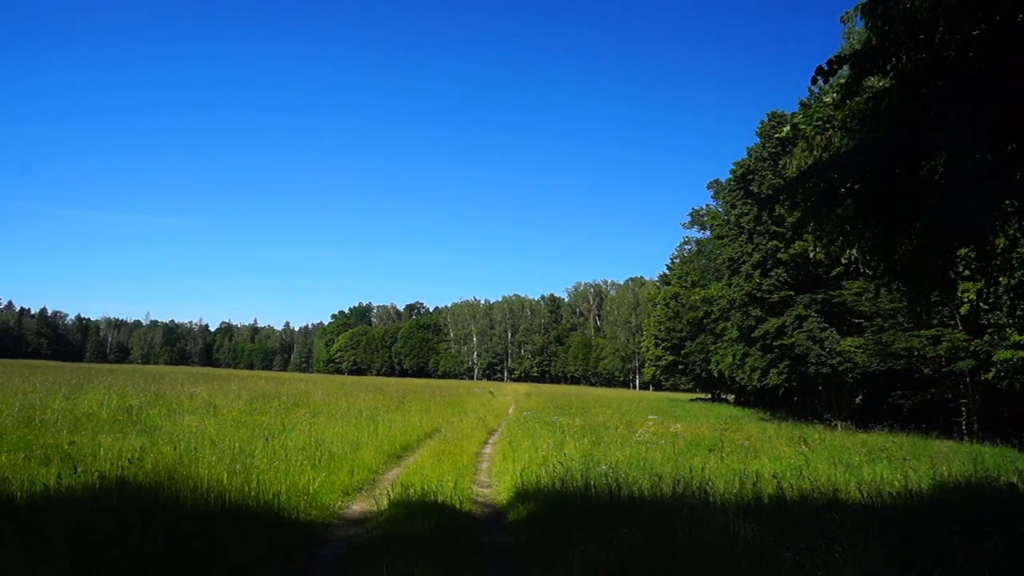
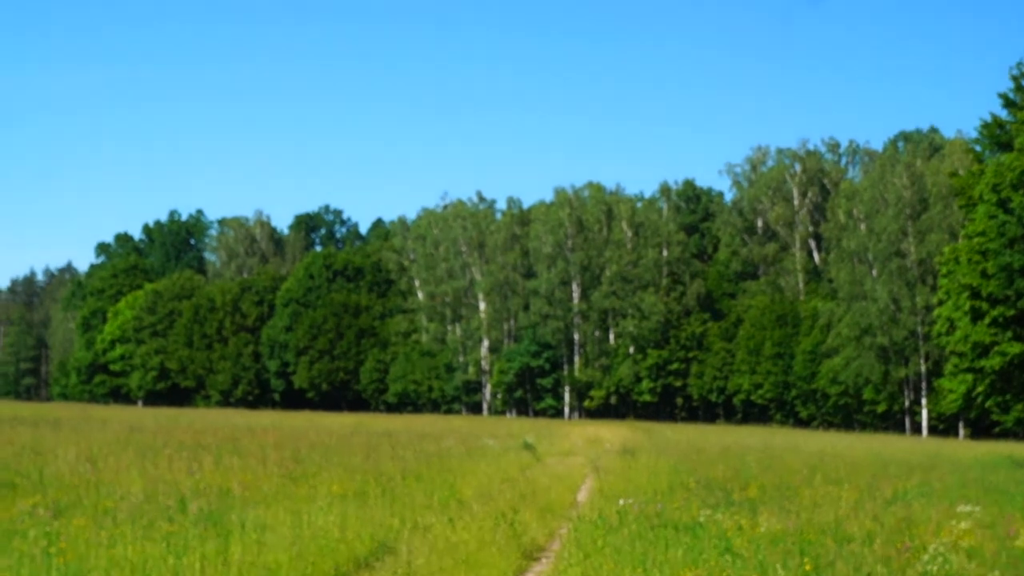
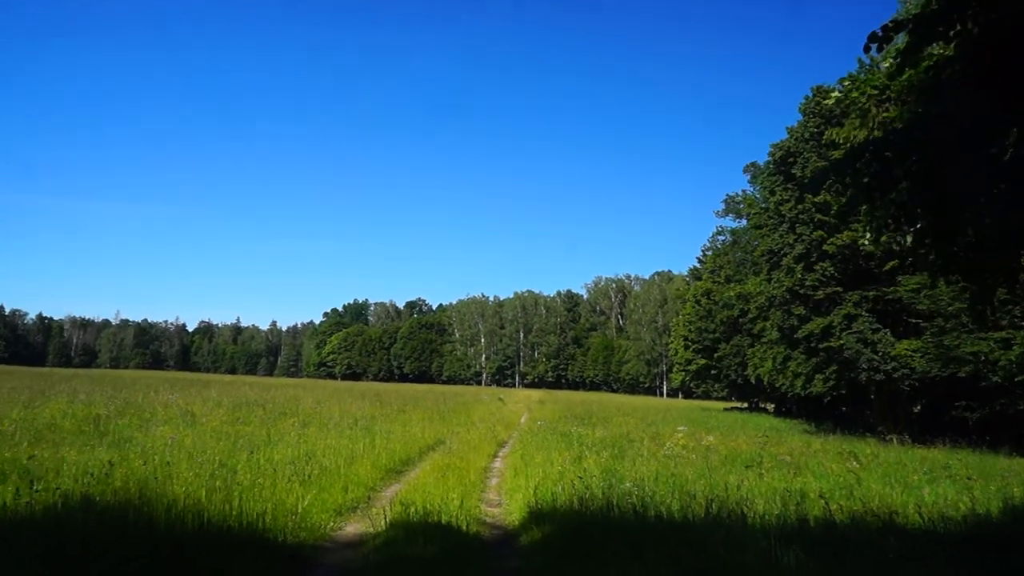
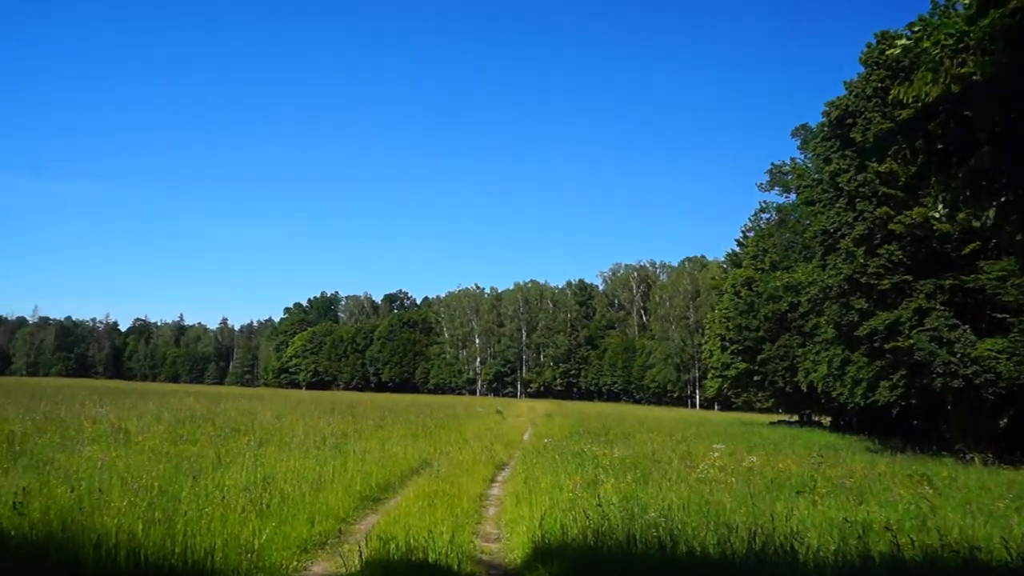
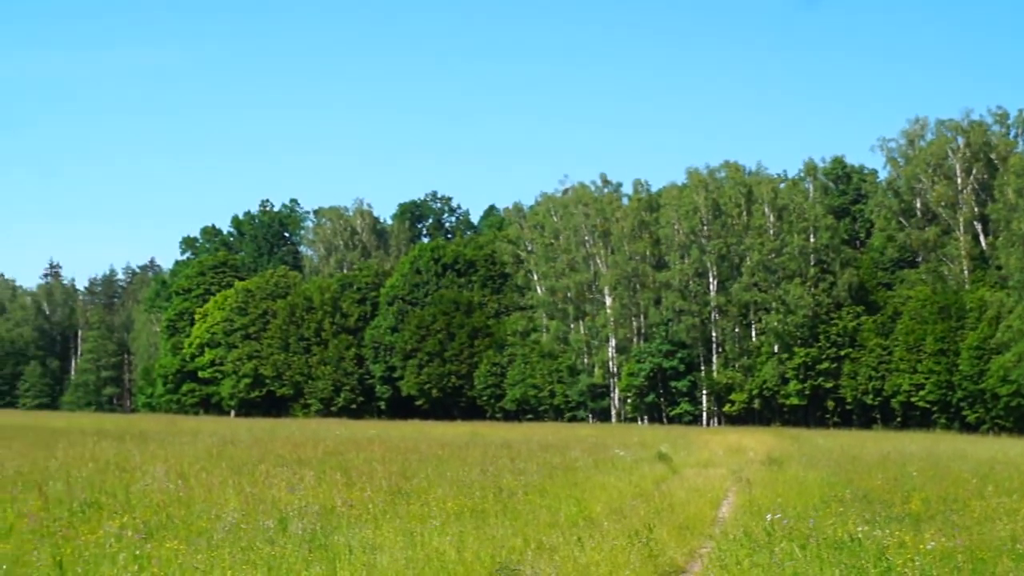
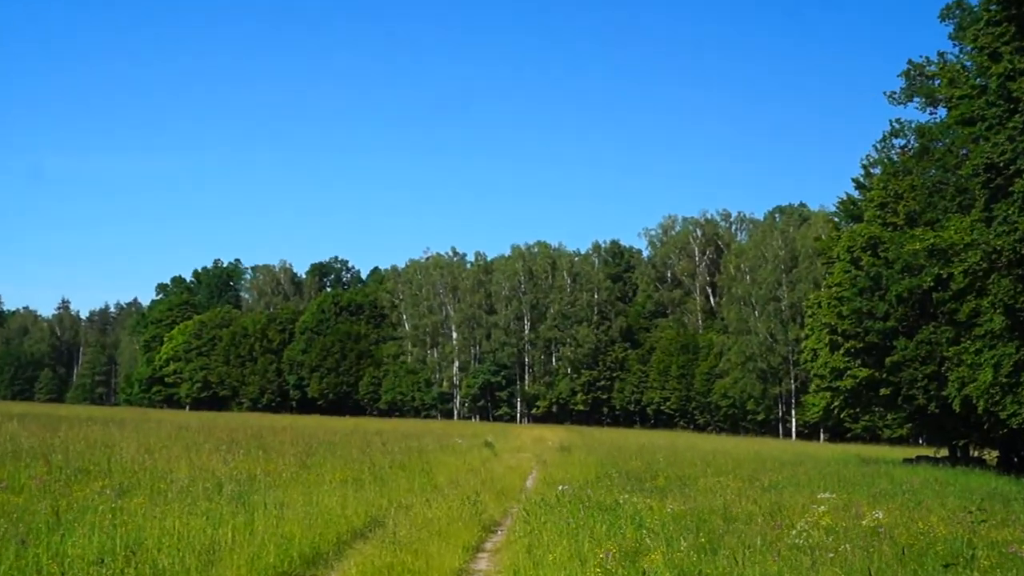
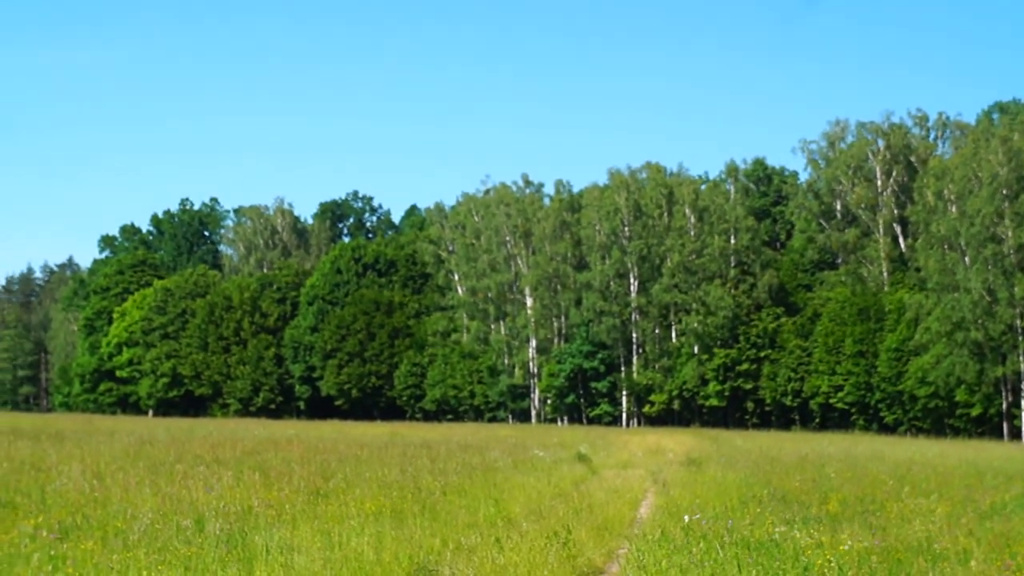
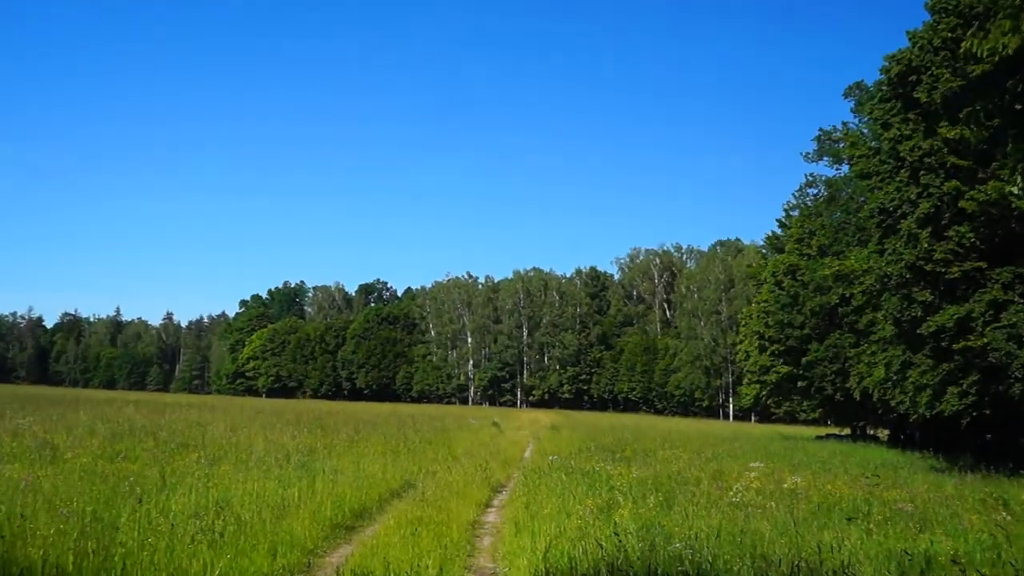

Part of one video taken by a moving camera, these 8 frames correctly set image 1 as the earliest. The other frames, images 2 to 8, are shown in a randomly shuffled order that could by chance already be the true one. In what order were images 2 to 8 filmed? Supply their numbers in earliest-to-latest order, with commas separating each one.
3, 4, 8, 6, 2, 7, 5
